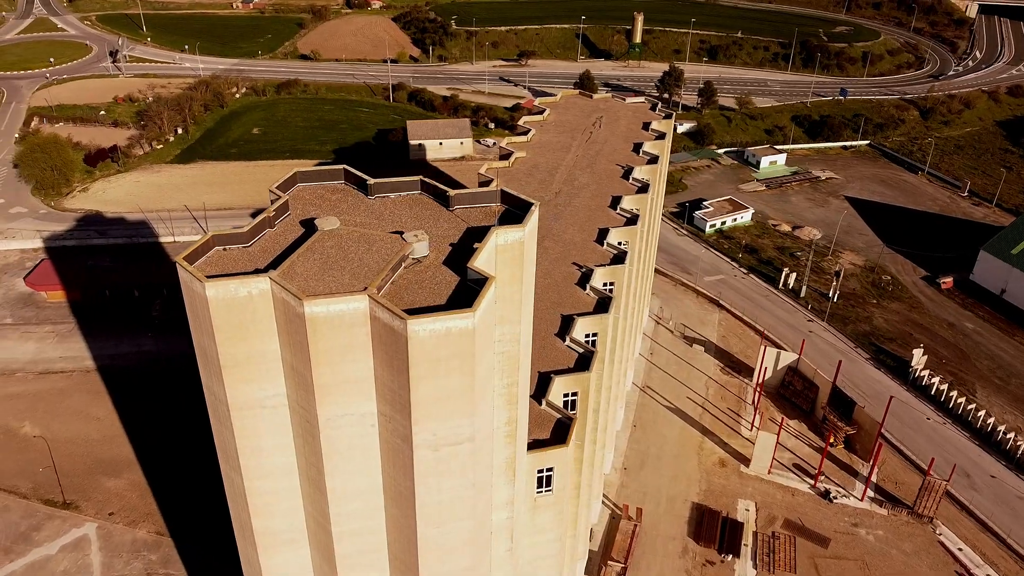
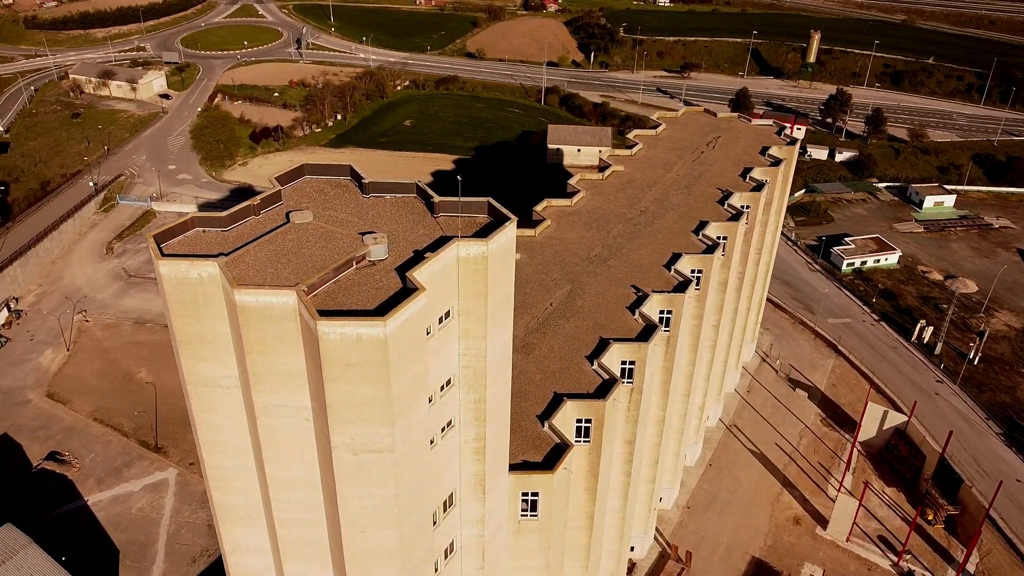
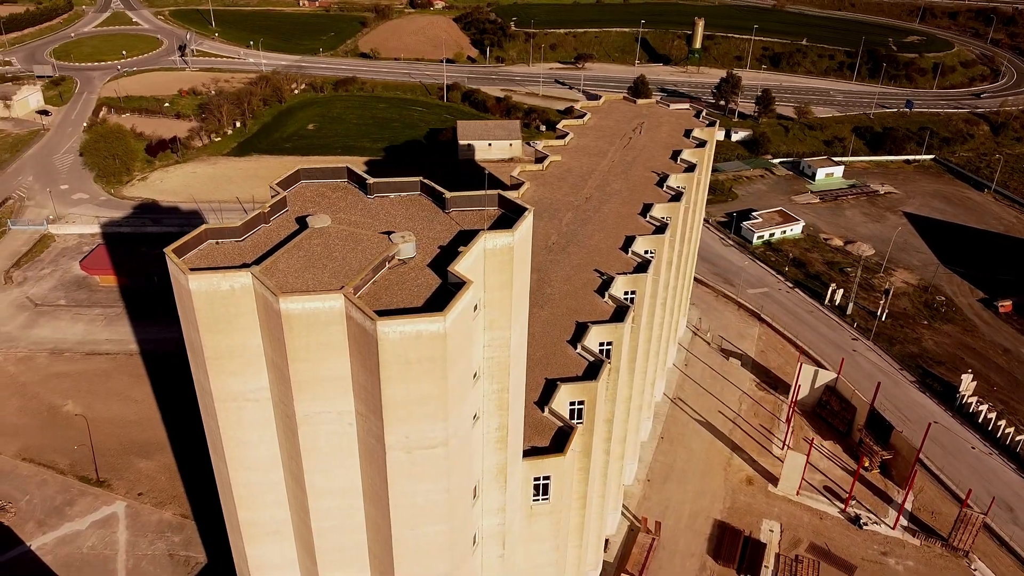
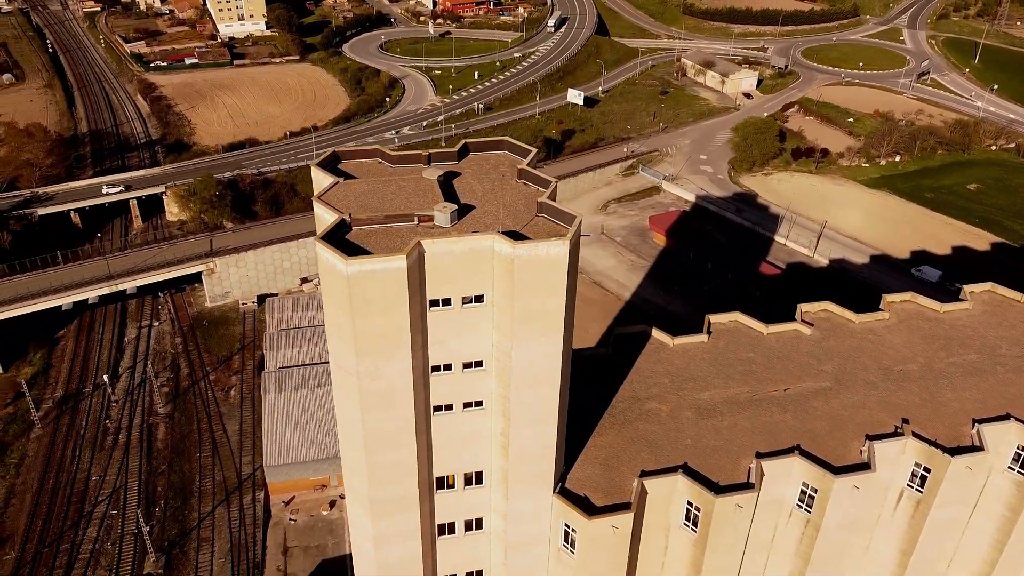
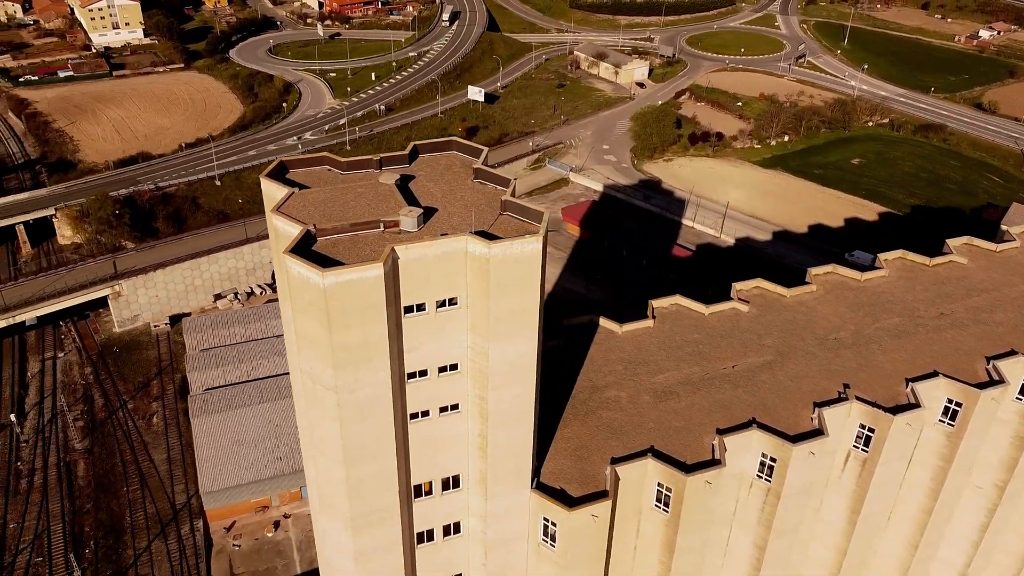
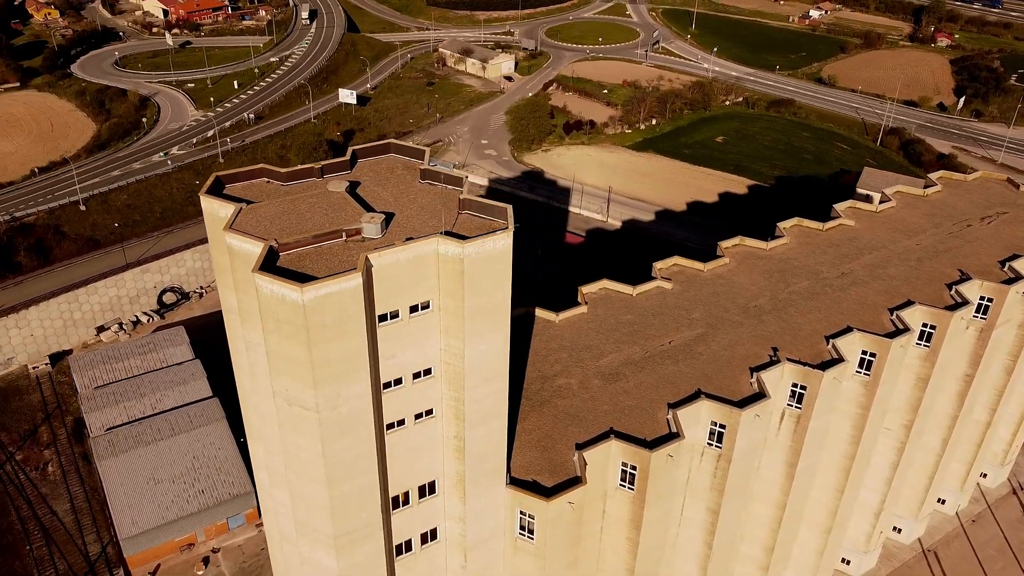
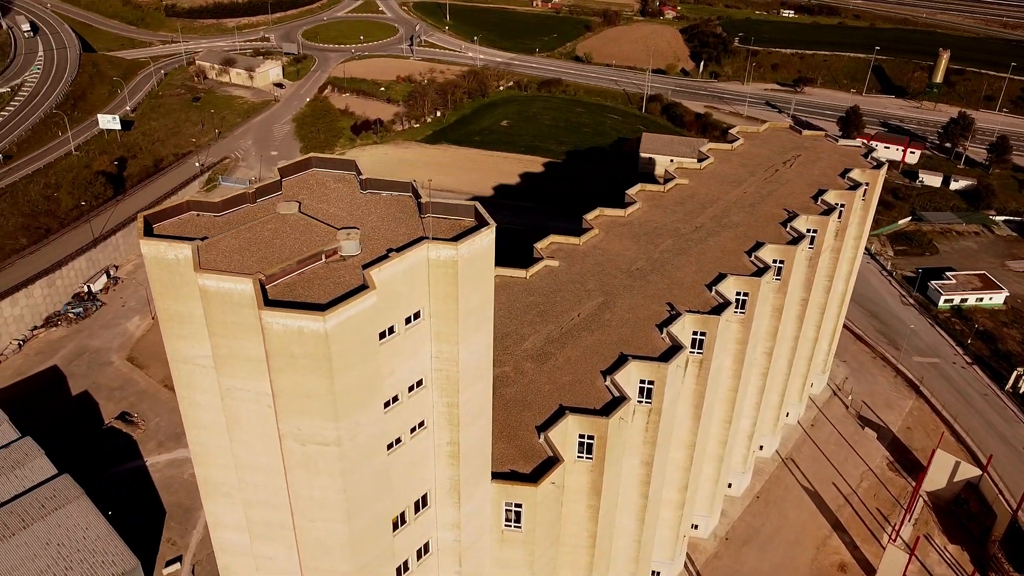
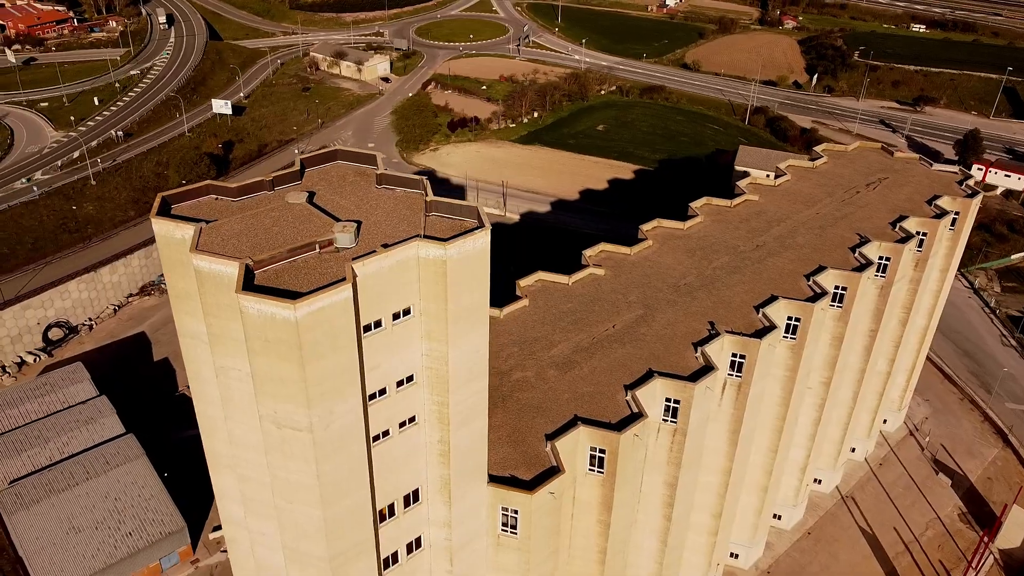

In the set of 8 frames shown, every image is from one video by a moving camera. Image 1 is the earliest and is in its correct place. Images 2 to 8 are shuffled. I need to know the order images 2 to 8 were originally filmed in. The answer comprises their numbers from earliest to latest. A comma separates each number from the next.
3, 2, 7, 8, 6, 5, 4
